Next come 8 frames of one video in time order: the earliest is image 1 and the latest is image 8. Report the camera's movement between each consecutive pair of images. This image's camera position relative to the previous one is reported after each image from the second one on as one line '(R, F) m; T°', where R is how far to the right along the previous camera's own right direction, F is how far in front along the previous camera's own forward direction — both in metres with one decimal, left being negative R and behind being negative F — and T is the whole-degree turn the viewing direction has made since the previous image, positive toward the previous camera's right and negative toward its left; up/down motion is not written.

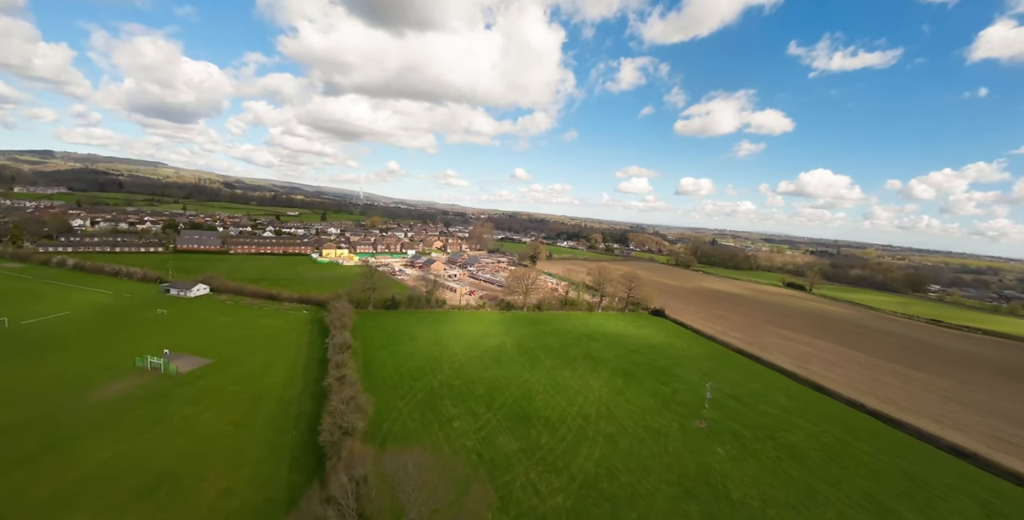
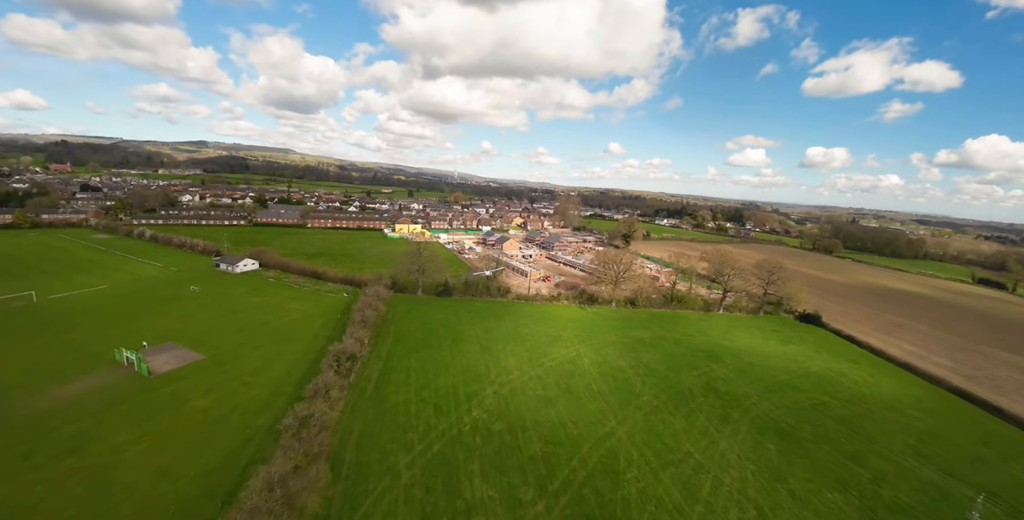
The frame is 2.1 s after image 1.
(+0.6, +12.6) m; -13°
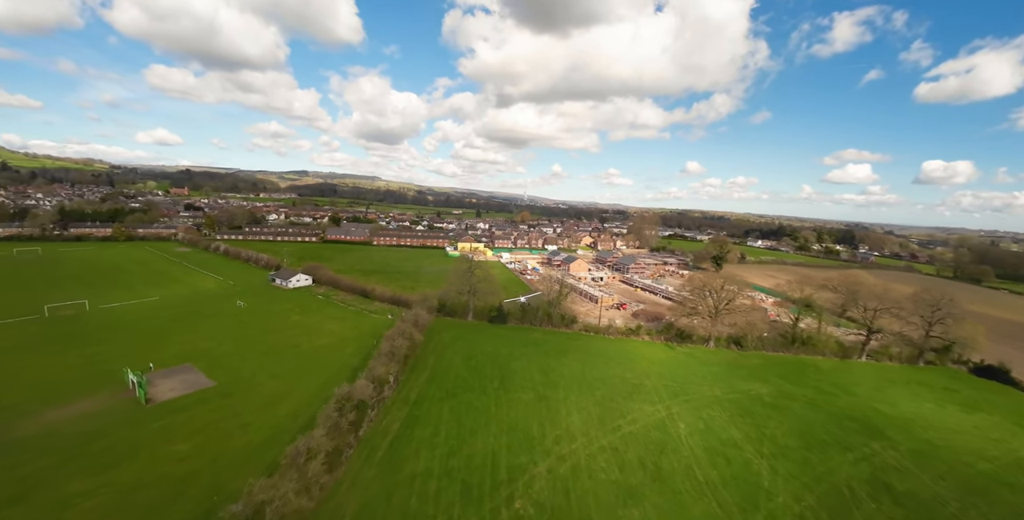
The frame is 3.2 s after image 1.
(+0.1, +6.5) m; -10°
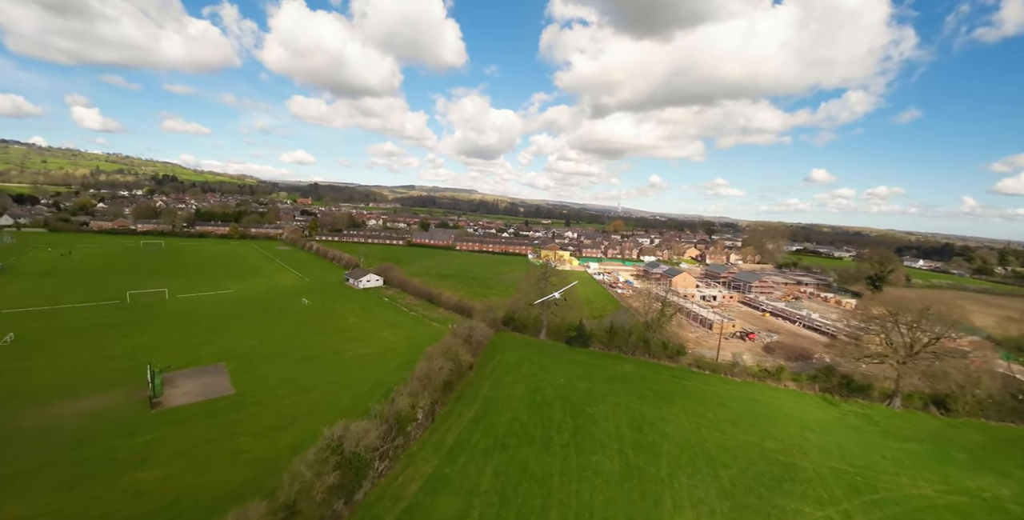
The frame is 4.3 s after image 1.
(+0.4, +6.6) m; -14°
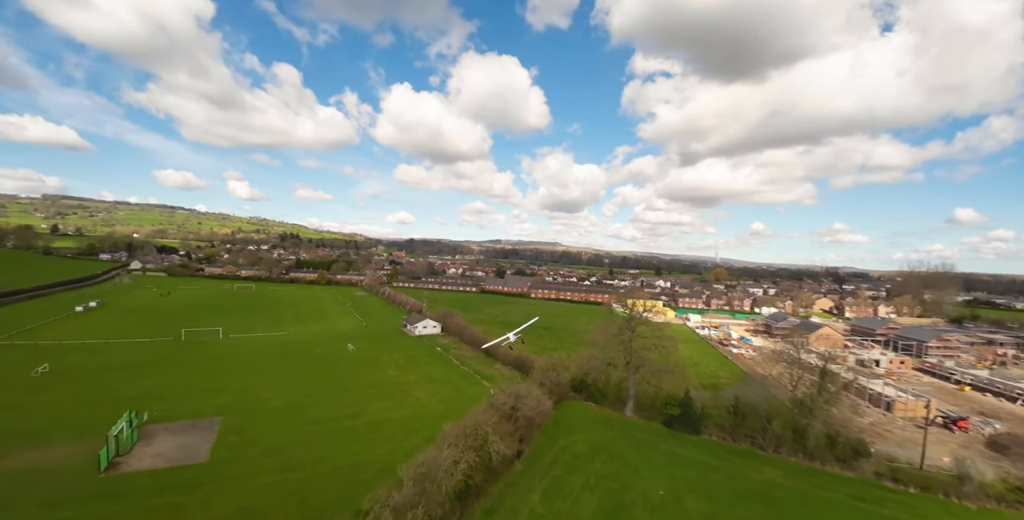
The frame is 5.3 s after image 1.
(+0.8, +6.4) m; -13°
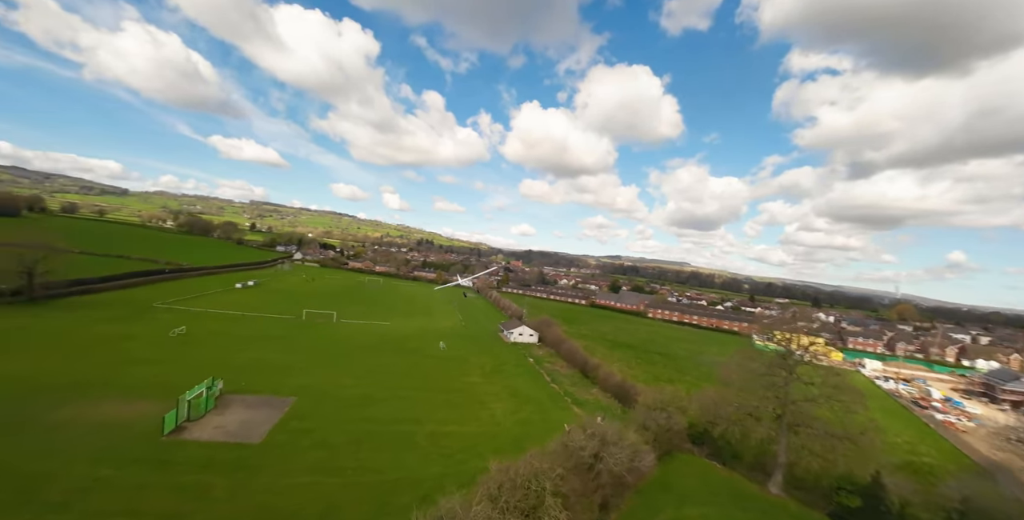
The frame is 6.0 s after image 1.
(+0.8, +3.8) m; -18°
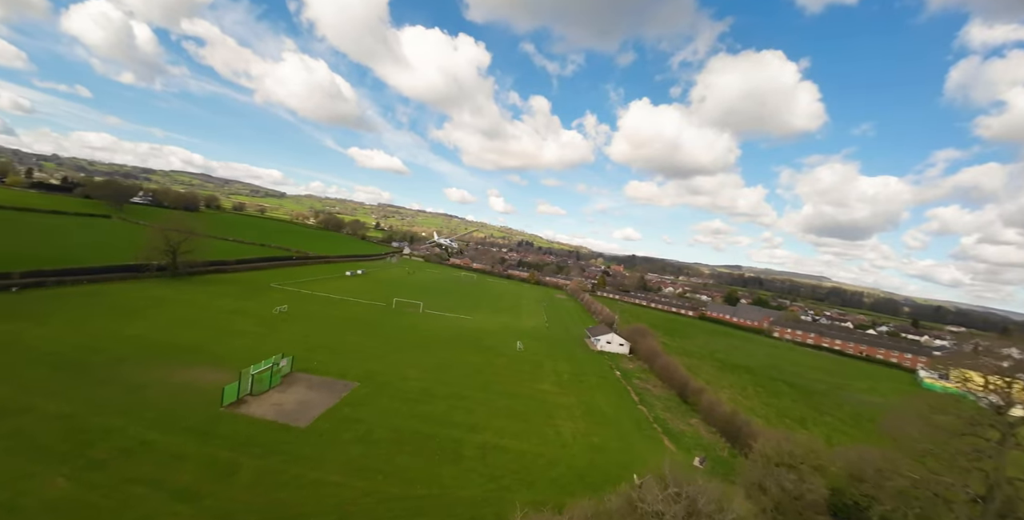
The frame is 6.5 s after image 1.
(+0.9, +2.7) m; -15°
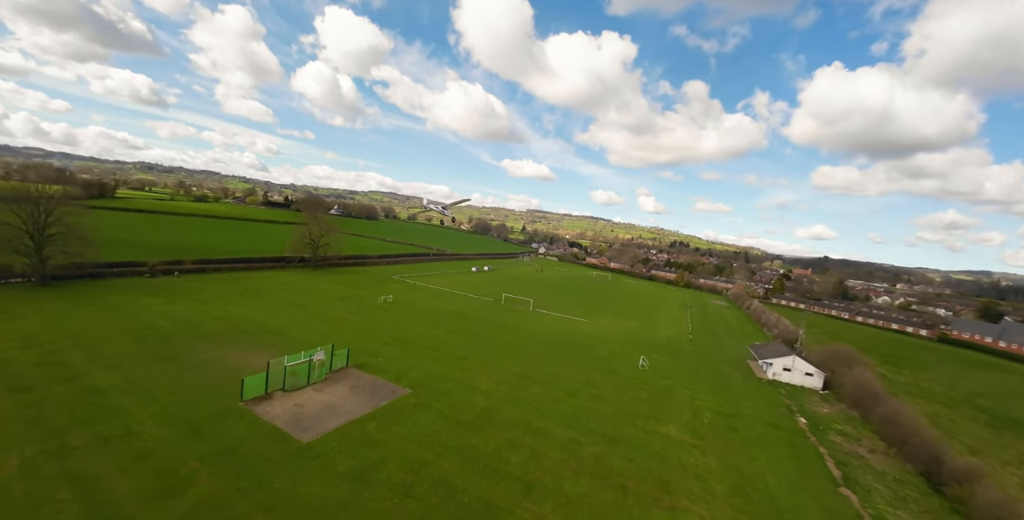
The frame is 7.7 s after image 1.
(+1.5, +4.5) m; -22°
